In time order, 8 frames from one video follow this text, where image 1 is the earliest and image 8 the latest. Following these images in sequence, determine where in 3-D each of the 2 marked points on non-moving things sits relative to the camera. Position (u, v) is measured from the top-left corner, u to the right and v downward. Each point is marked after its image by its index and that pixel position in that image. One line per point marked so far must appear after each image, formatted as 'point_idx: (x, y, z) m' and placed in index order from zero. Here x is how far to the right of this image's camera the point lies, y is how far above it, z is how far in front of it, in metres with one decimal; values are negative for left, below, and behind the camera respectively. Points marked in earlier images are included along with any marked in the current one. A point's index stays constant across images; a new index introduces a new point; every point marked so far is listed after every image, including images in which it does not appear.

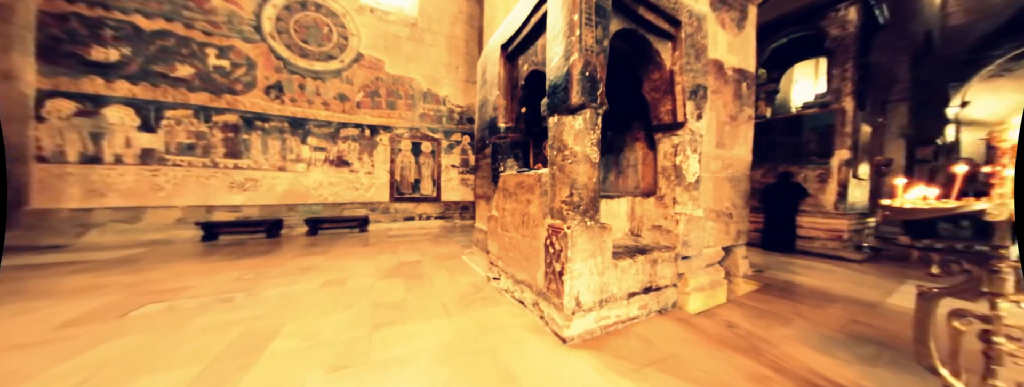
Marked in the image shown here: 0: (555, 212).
0: (+0.4, -0.2, +2.2) m
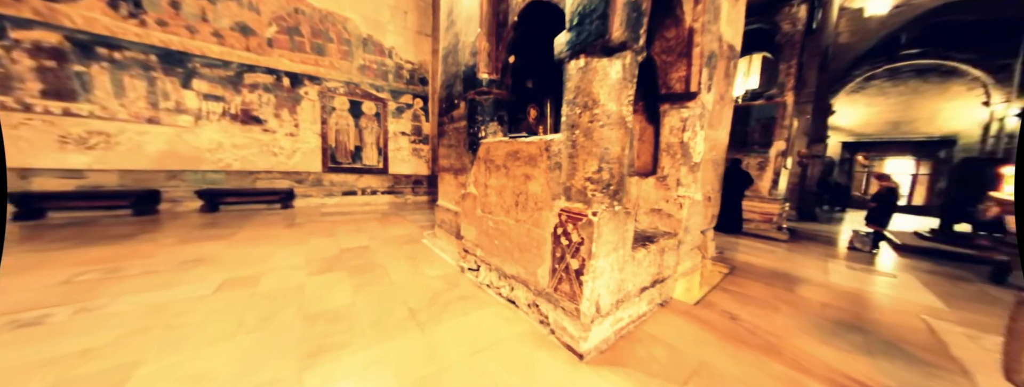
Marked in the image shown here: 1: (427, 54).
0: (+0.4, 0.0, +1.6) m
1: (-2.2, +3.6, +6.9) m
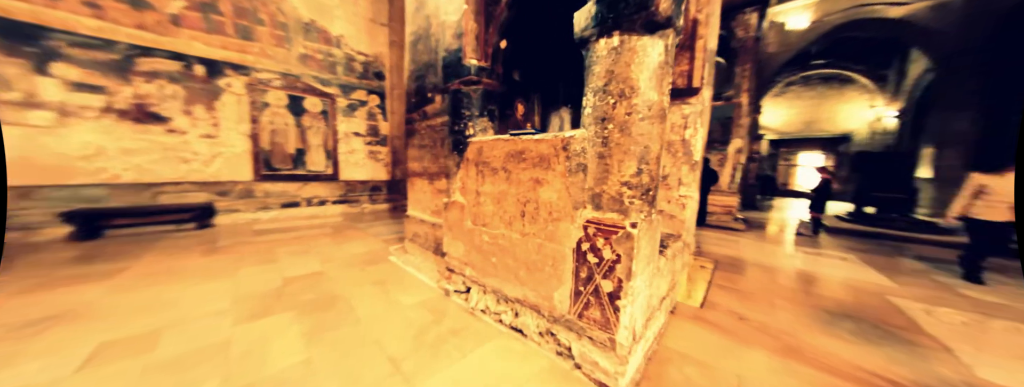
0: (+0.5, 0.0, +1.3) m
1: (-3.0, +3.4, +6.2) m
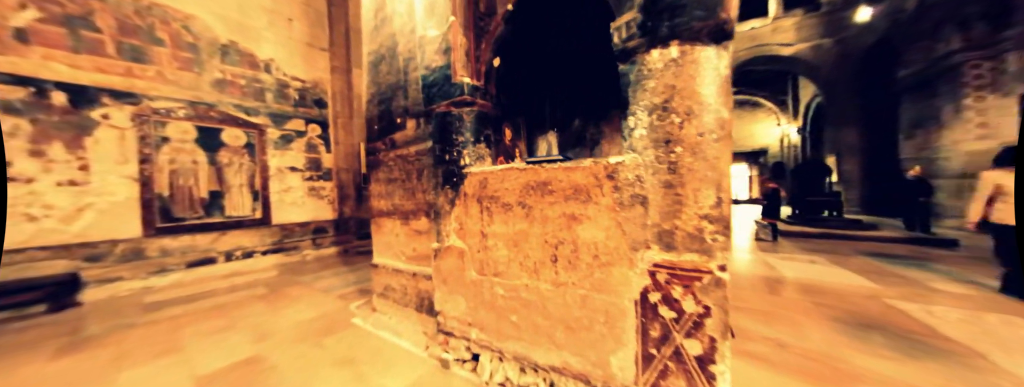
0: (+0.7, -0.2, +1.1) m
1: (-3.9, +2.6, +5.5) m
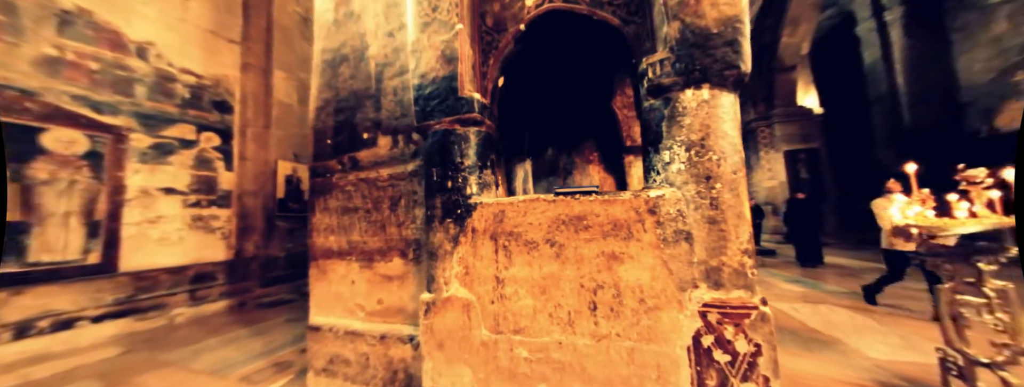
0: (+0.8, -0.3, +1.1) m
1: (-4.7, +2.1, +4.4) m
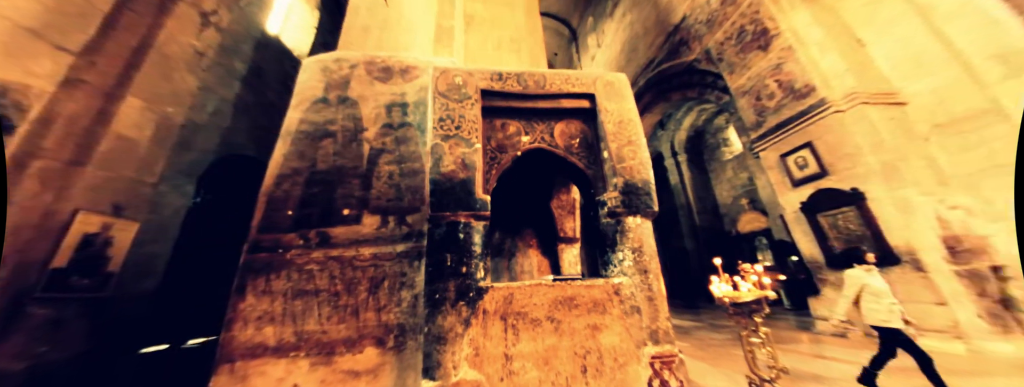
0: (+0.9, -0.8, +1.6) m
1: (-5.5, +1.3, +3.1) m
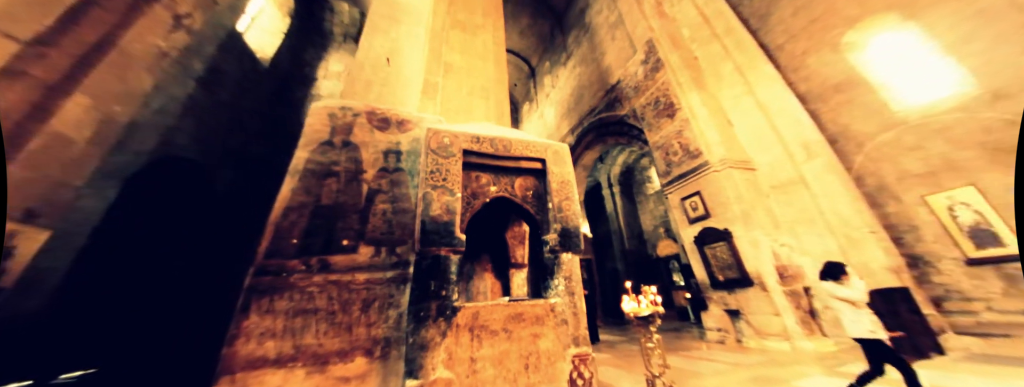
0: (+0.6, -1.2, +2.3) m
1: (-5.8, +1.3, +2.7) m
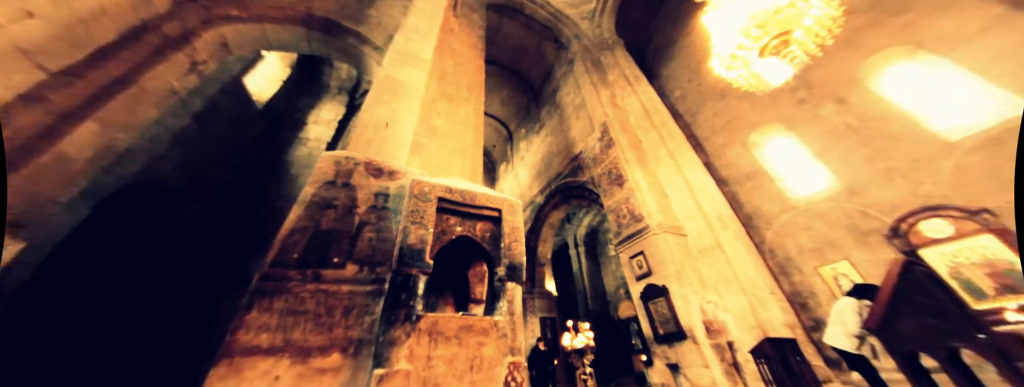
0: (0.0, -1.7, +2.9) m
1: (-6.2, +1.3, +3.1) m
